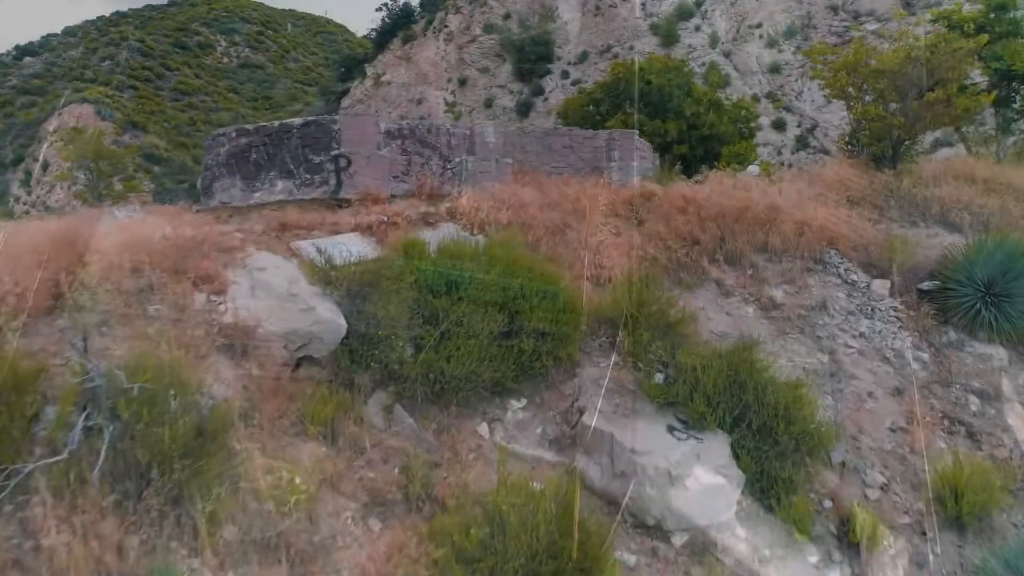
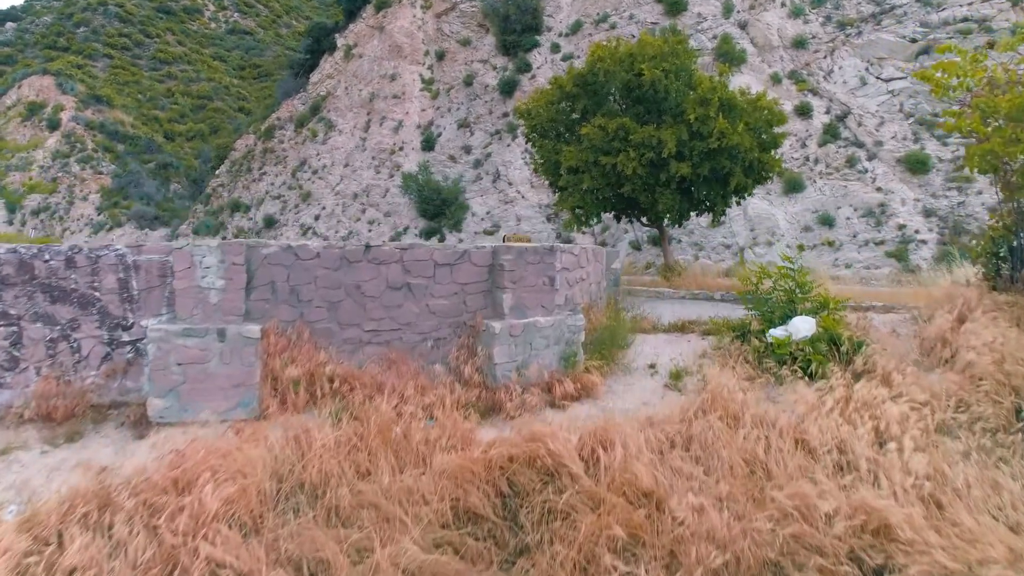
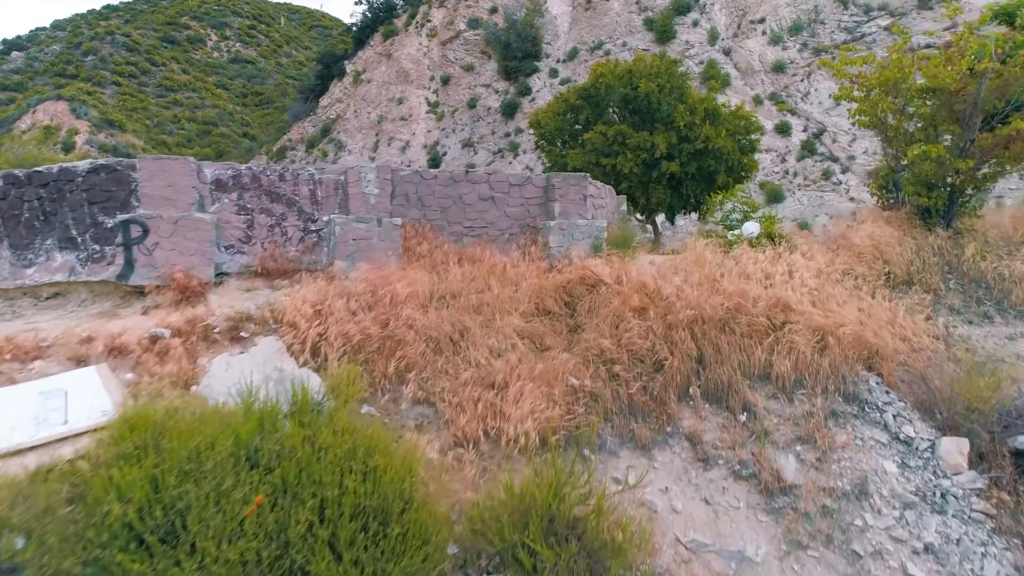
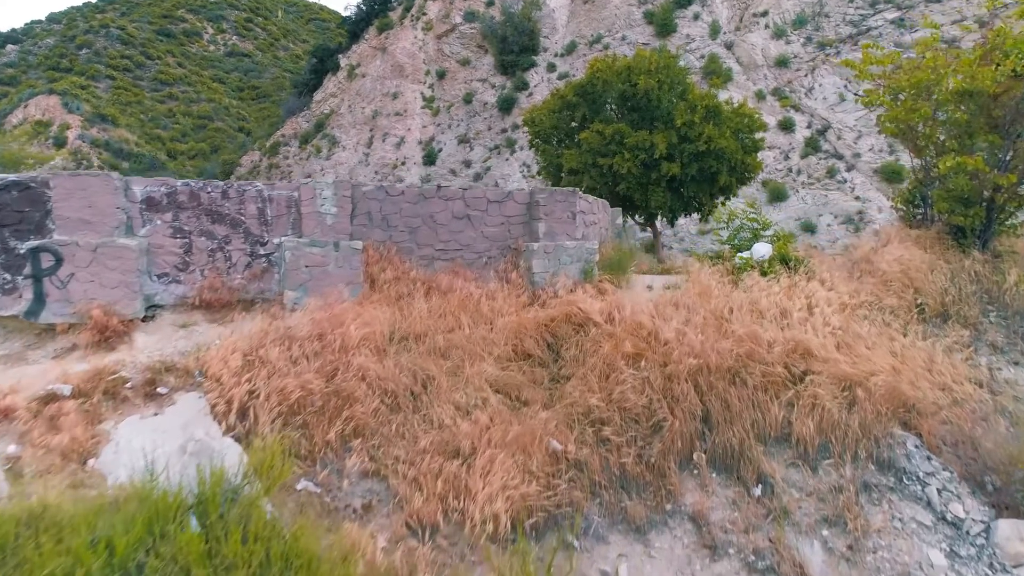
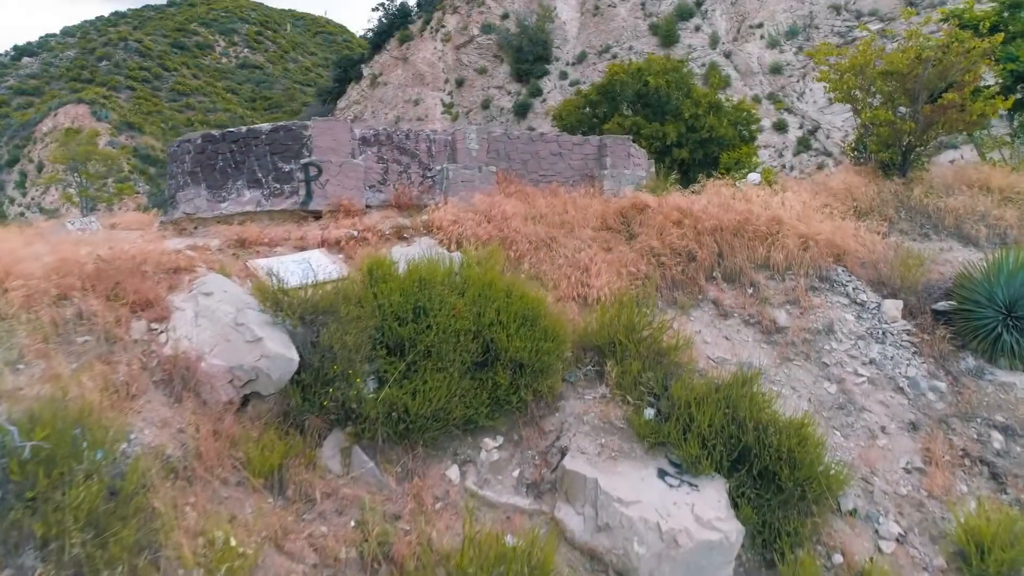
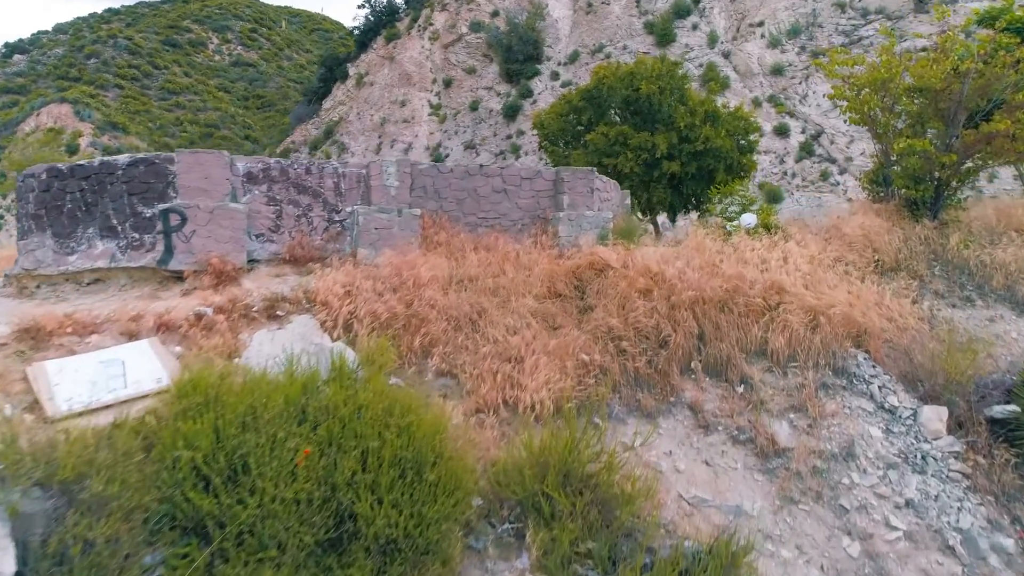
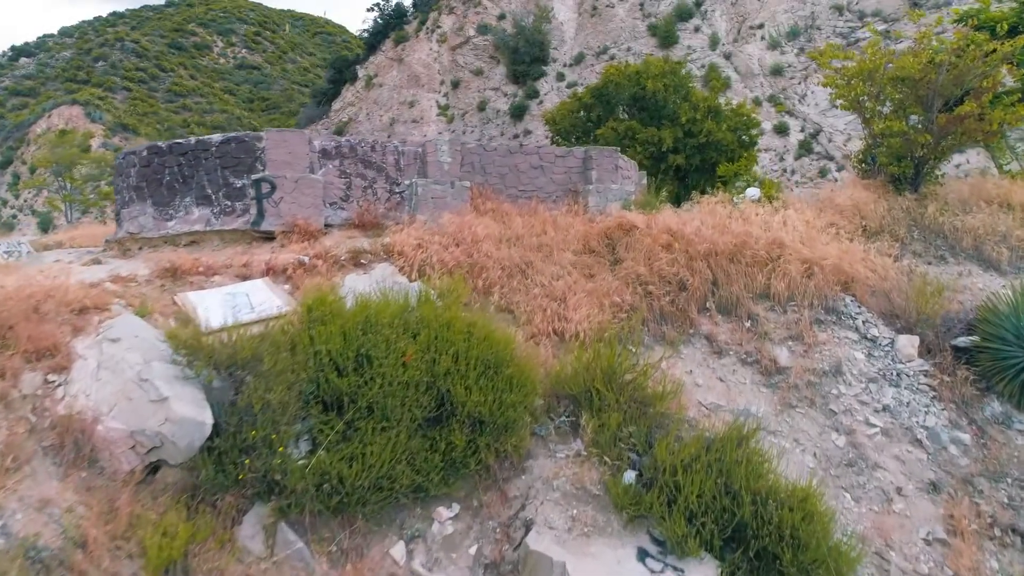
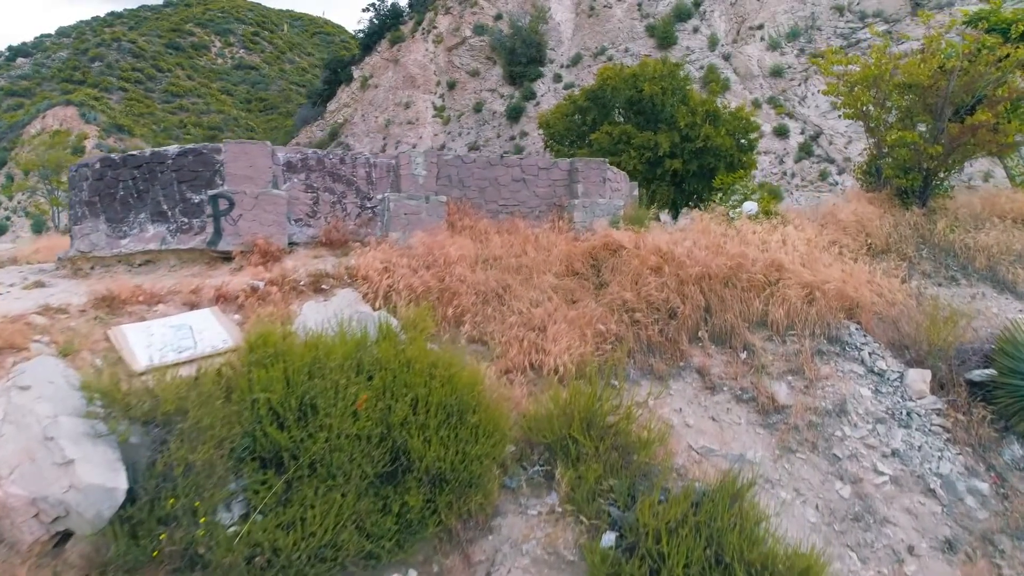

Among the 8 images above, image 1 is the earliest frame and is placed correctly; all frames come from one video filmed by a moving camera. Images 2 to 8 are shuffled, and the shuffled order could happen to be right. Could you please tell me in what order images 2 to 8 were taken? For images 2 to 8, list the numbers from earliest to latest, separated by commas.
5, 7, 8, 6, 3, 4, 2
